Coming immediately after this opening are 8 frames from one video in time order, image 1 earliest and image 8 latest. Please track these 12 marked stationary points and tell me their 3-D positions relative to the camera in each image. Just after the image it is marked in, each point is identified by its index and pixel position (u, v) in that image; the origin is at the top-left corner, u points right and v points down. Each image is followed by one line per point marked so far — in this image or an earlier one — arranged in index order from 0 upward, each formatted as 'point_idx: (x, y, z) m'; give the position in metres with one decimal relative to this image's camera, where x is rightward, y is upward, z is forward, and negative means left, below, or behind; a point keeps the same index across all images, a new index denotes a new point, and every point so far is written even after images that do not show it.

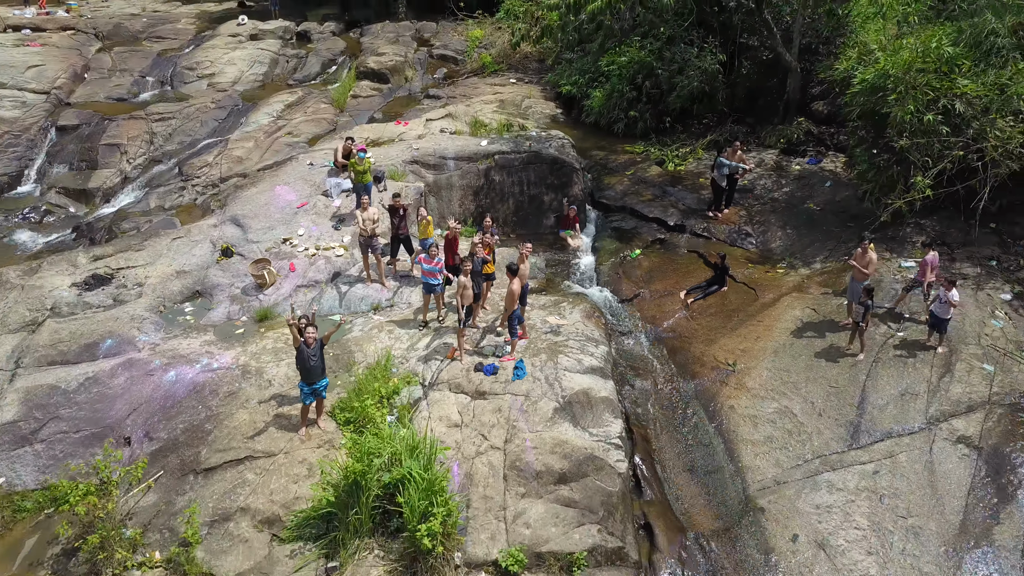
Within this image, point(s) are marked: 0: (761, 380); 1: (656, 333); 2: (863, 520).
0: (+2.7, -1.0, +7.2) m
1: (+1.7, -0.5, +8.0) m
2: (+3.1, -2.1, +5.9) m
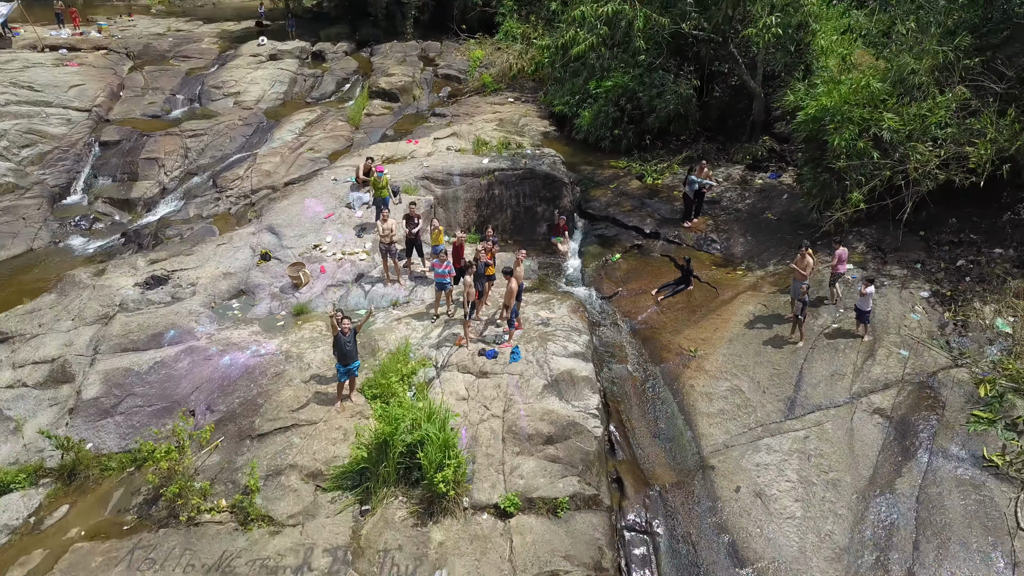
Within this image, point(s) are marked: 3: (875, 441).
0: (+2.6, -1.0, +8.6) m
1: (+1.7, -0.5, +9.4) m
2: (+3.1, -2.1, +7.4) m
3: (+4.1, -1.7, +7.5) m
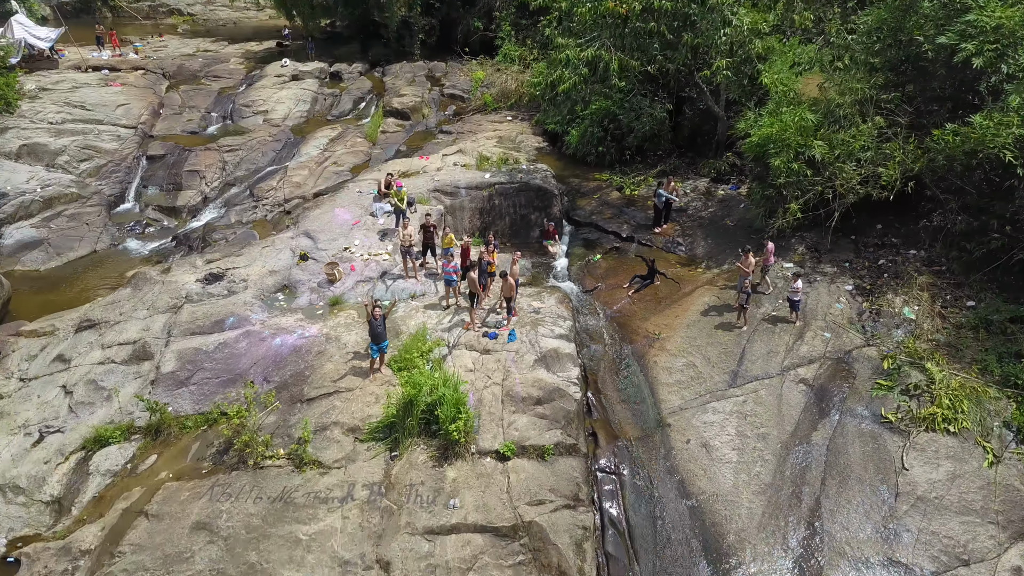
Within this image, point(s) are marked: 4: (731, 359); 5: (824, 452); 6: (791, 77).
0: (+2.6, -0.9, +10.5) m
1: (+1.6, -0.4, +11.3) m
2: (+3.1, -2.0, +9.3) m
3: (+4.1, -1.6, +9.5) m
4: (+3.3, -1.1, +10.2) m
5: (+4.2, -2.2, +8.9) m
6: (+4.9, +3.9, +12.1) m
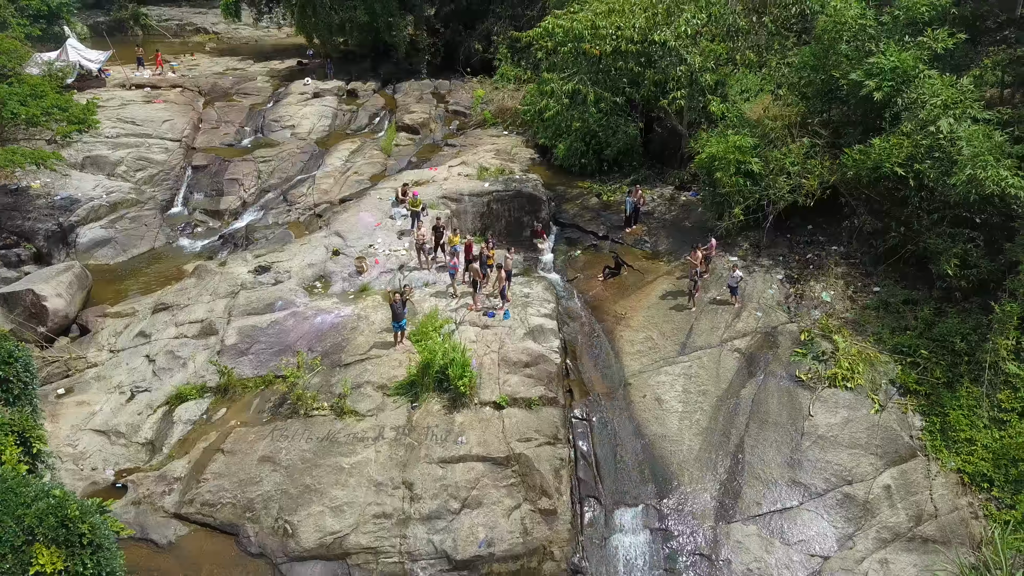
0: (+2.5, -0.7, +13.1) m
1: (+1.5, -0.2, +13.8) m
2: (+3.0, -1.8, +11.8) m
3: (+4.0, -1.4, +12.0) m
4: (+3.2, -0.9, +12.7) m
5: (+4.1, -2.0, +11.4) m
6: (+4.8, +4.1, +14.6) m
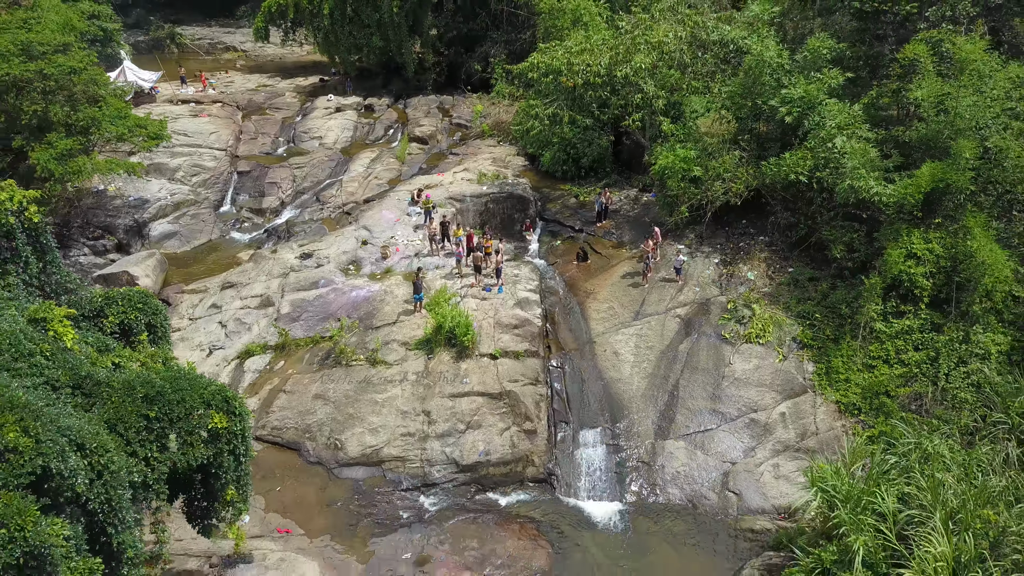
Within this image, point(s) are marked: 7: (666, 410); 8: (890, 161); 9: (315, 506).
0: (+2.3, -0.2, +16.6) m
1: (+1.4, +0.3, +17.4) m
2: (+2.8, -1.3, +15.4) m
3: (+3.8, -1.0, +15.6) m
4: (+3.1, -0.4, +16.3) m
5: (+3.9, -1.5, +15.0) m
6: (+4.6, +4.5, +18.2) m
7: (+3.3, -2.6, +14.3) m
8: (+8.6, +2.9, +15.2) m
9: (-3.8, -4.2, +12.7) m
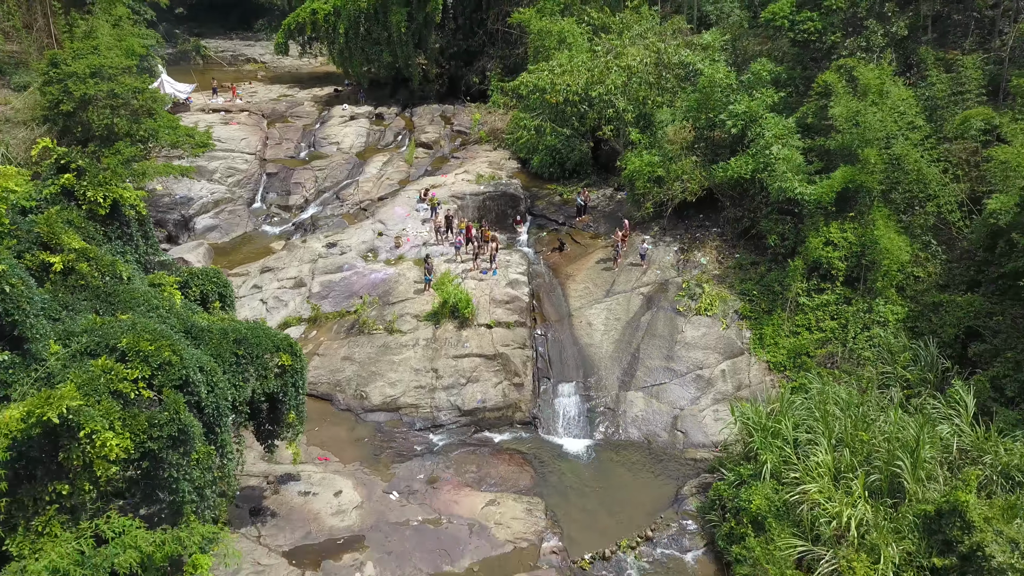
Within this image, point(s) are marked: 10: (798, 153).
0: (+2.1, +0.3, +19.9) m
1: (+1.1, +0.8, +20.7) m
2: (+2.6, -0.8, +18.6) m
3: (+3.6, -0.5, +18.8) m
4: (+2.8, +0.1, +19.5) m
5: (+3.7, -1.0, +18.3) m
6: (+4.4, +5.1, +21.5) m
7: (+3.1, -2.1, +17.5) m
8: (+8.4, +3.4, +18.4) m
9: (-4.0, -3.7, +16.0) m
10: (+7.9, +3.7, +18.2) m
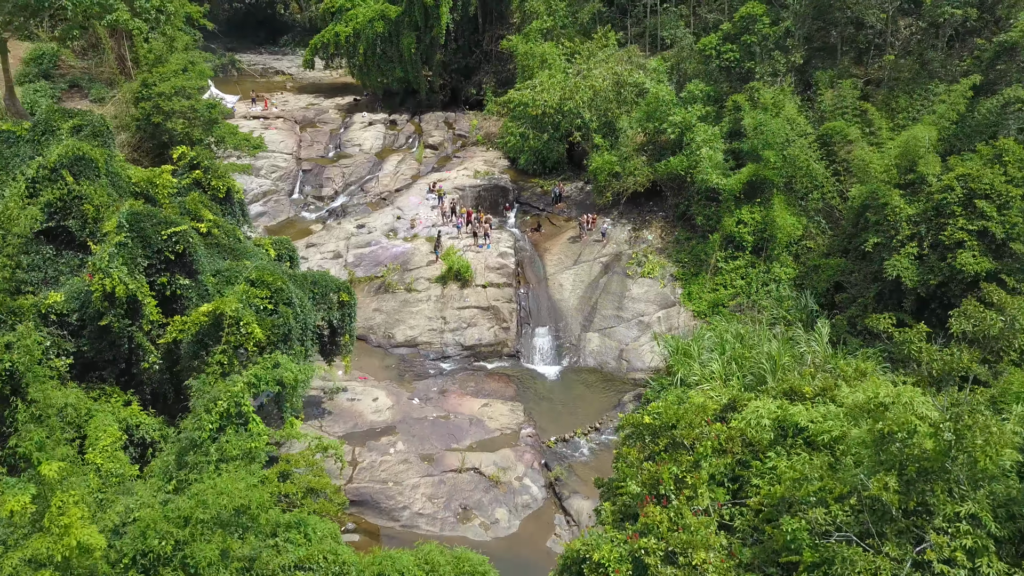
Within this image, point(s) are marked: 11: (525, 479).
0: (+1.7, +1.4, +25.6) m
1: (+0.7, +1.9, +26.4) m
2: (+2.2, +0.3, +24.3) m
3: (+3.2, +0.7, +24.5) m
4: (+2.4, +1.2, +25.2) m
5: (+3.3, +0.1, +24.0) m
6: (+4.0, +6.2, +27.1) m
7: (+2.7, -1.0, +23.3) m
8: (+8.0, +4.5, +24.1) m
9: (-4.4, -2.6, +21.7) m
10: (+7.5, +4.8, +23.9) m
11: (+0.4, -5.1, +17.7) m
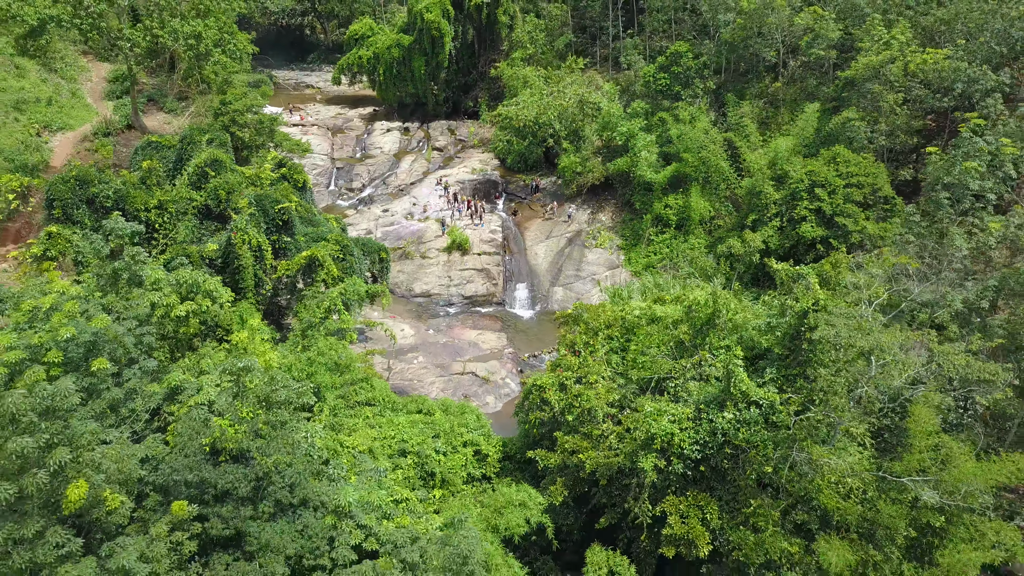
0: (+1.1, +3.0, +34.0) m
1: (+0.1, +3.5, +34.8) m
2: (+1.6, +1.9, +32.7) m
3: (+2.6, +2.3, +32.9) m
4: (+1.8, +2.8, +33.6) m
5: (+2.7, +1.7, +32.4) m
6: (+3.4, +7.8, +35.5) m
7: (+2.1, +0.6, +31.7) m
8: (+7.4, +6.1, +32.5) m
9: (-5.0, -1.0, +30.1) m
10: (+6.9, +6.4, +32.3) m
11: (-0.2, -3.5, +26.1) m
